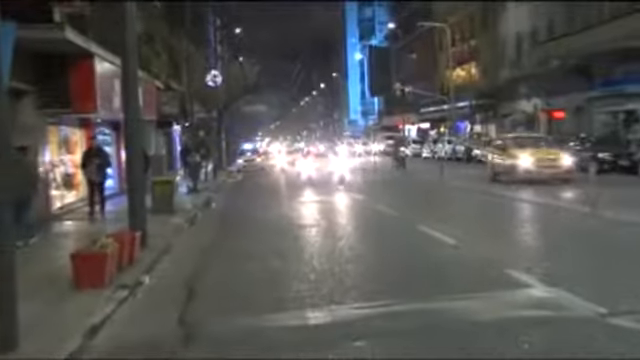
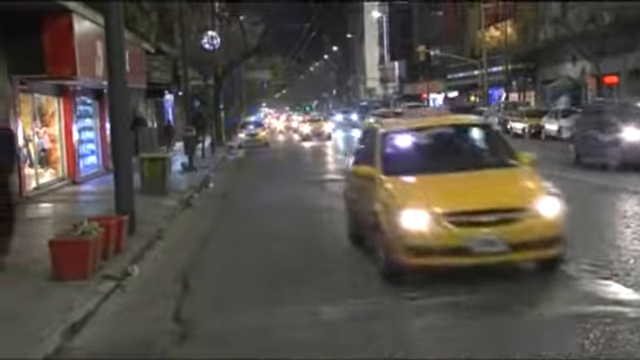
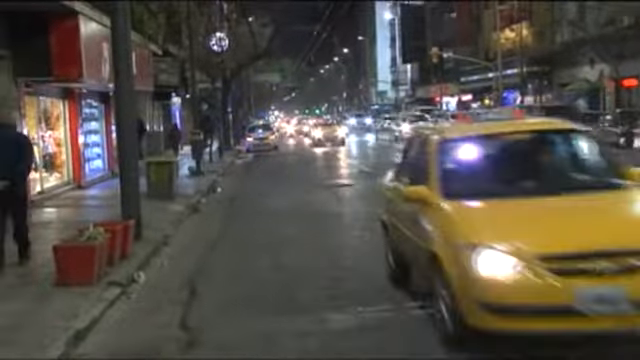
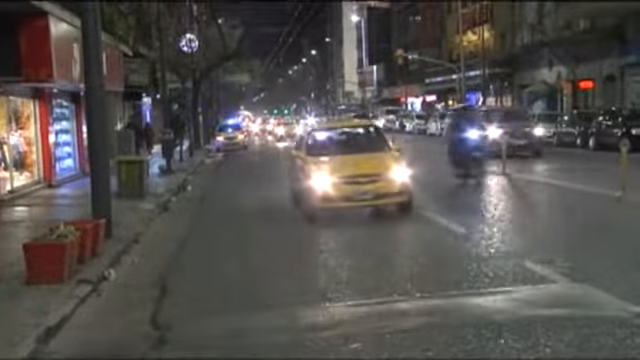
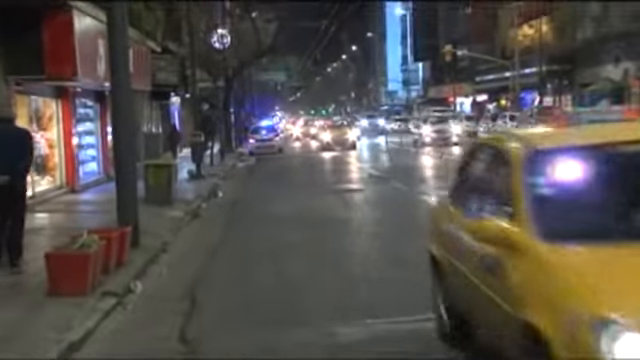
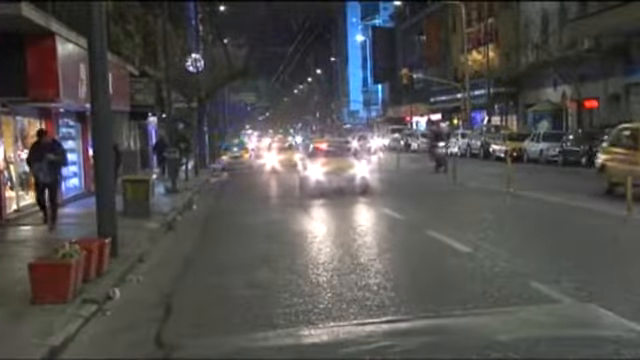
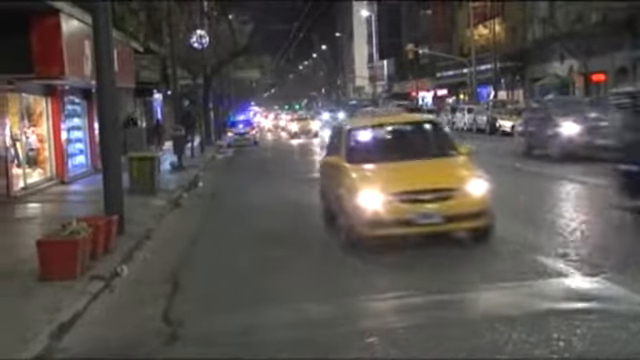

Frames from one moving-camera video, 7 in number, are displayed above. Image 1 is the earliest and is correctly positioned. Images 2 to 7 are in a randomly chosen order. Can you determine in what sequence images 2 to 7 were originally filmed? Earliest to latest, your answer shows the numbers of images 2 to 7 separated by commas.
6, 4, 7, 2, 3, 5
